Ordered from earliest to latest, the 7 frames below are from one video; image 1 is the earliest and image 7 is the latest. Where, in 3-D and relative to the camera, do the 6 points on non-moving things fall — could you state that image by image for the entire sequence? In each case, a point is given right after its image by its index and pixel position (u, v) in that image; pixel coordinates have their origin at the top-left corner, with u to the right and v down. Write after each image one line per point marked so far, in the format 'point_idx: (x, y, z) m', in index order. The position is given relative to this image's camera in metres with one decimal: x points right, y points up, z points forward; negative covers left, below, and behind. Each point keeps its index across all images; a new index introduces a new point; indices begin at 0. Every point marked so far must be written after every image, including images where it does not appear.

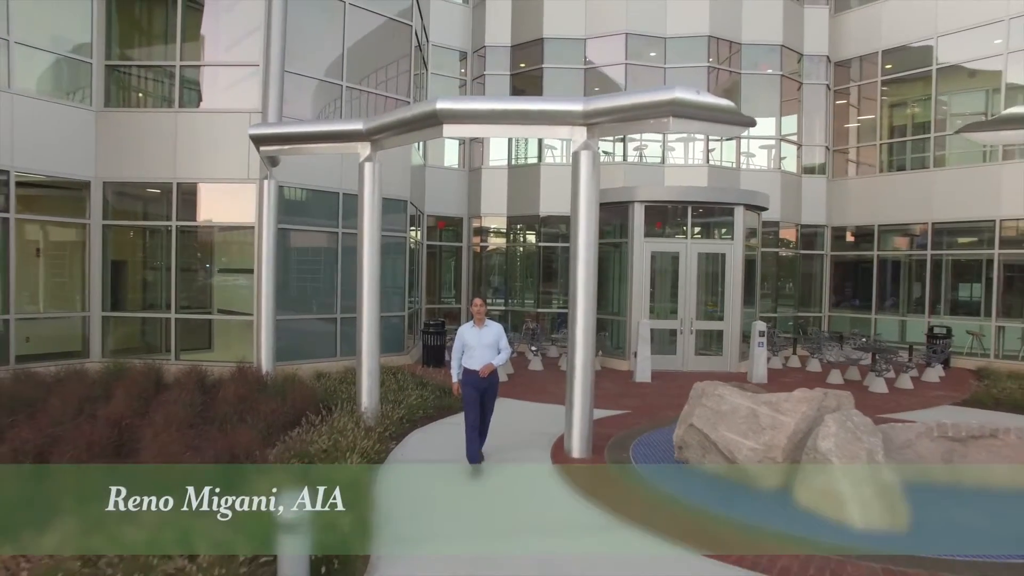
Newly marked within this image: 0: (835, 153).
0: (+11.5, +4.8, +17.7) m
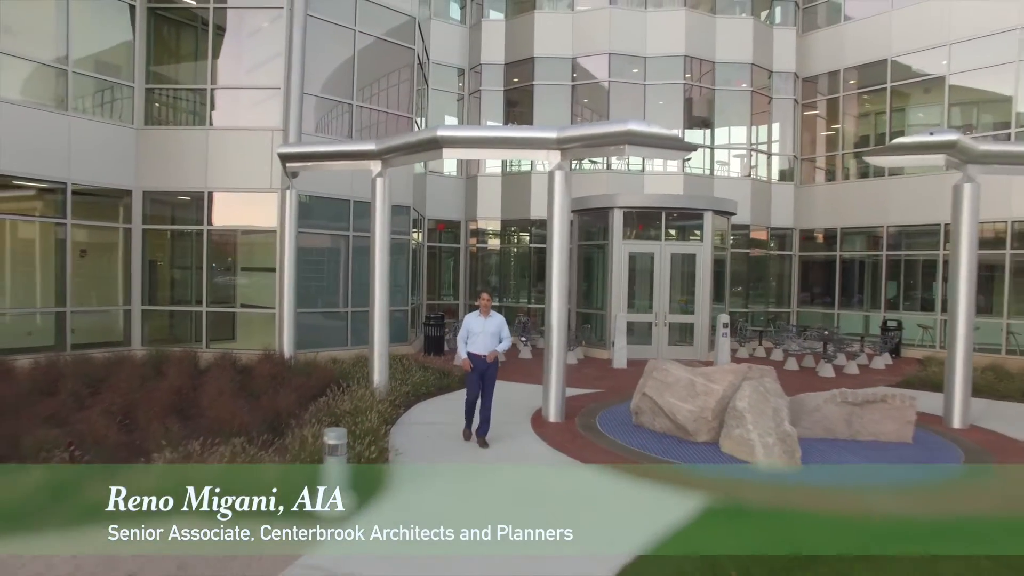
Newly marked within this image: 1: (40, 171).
0: (+11.3, +4.9, +19.3) m
1: (-11.7, +2.9, +11.9) m
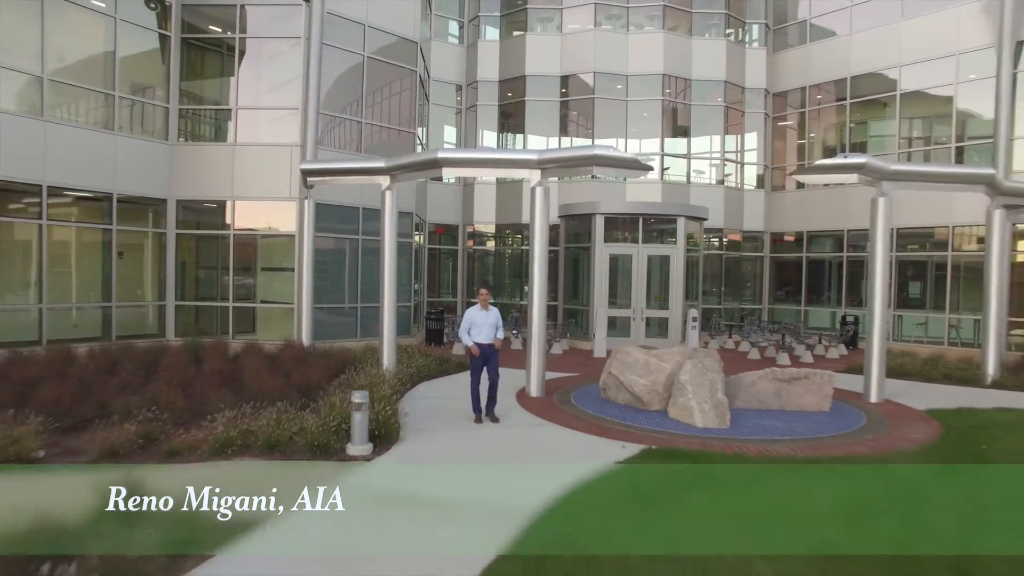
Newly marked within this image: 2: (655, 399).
0: (+11.0, +5.0, +20.9) m
1: (-11.9, +2.9, +13.6) m
2: (+2.6, -2.0, +9.1) m
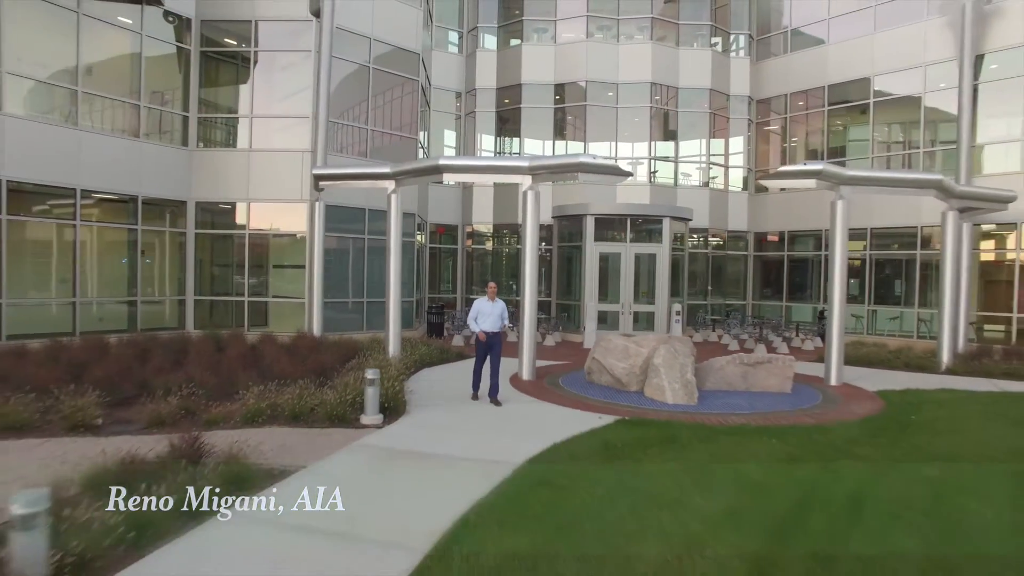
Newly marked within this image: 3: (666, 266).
0: (+10.9, +5.1, +22.0) m
1: (-12.0, +3.0, +14.7) m
2: (+2.5, -1.9, +10.2) m
3: (+5.5, +0.8, +17.8) m
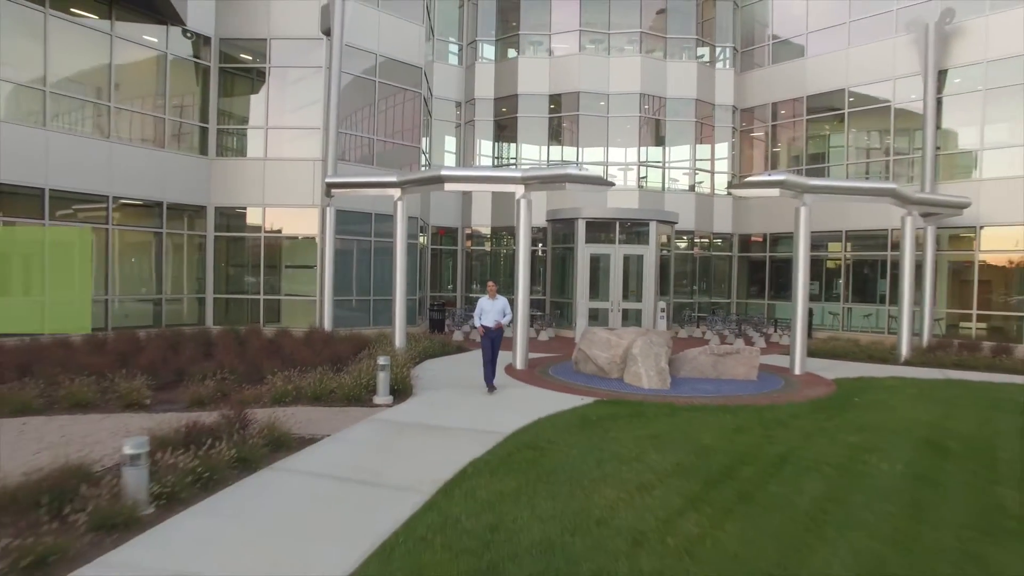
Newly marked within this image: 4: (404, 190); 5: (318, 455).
0: (+10.7, +5.1, +23.3) m
1: (-12.2, +3.1, +15.9) m
2: (+2.4, -1.8, +11.5) m
3: (+5.4, +0.8, +19.0) m
4: (-3.1, +2.8, +14.2) m
5: (-2.6, -2.3, +6.8) m
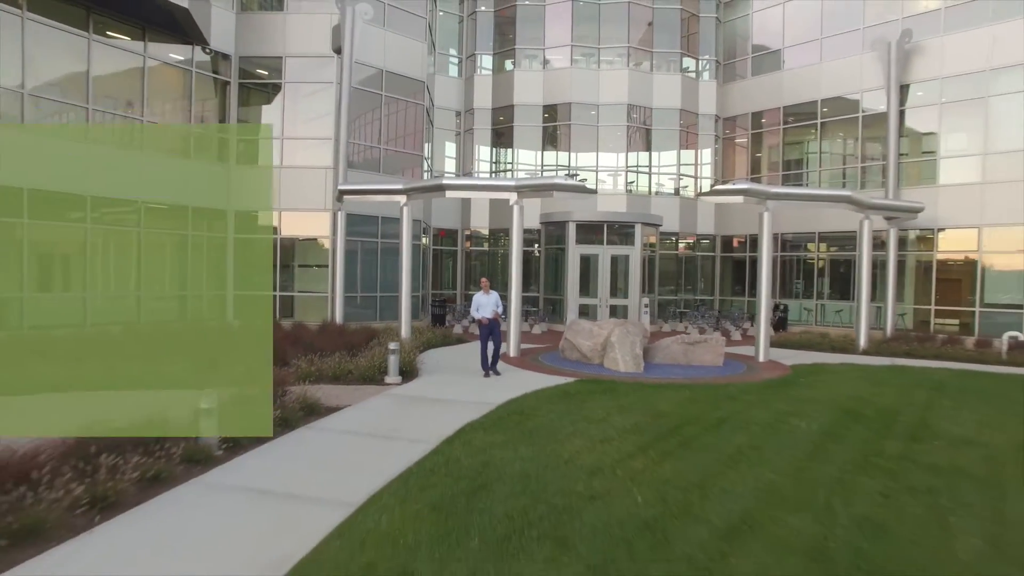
0: (+10.6, +5.2, +24.8) m
1: (-12.3, +3.2, +17.4) m
2: (+2.2, -1.7, +13.0) m
3: (+5.2, +0.9, +20.6) m
4: (-3.3, +2.9, +15.7) m
5: (-2.8, -2.2, +8.3) m
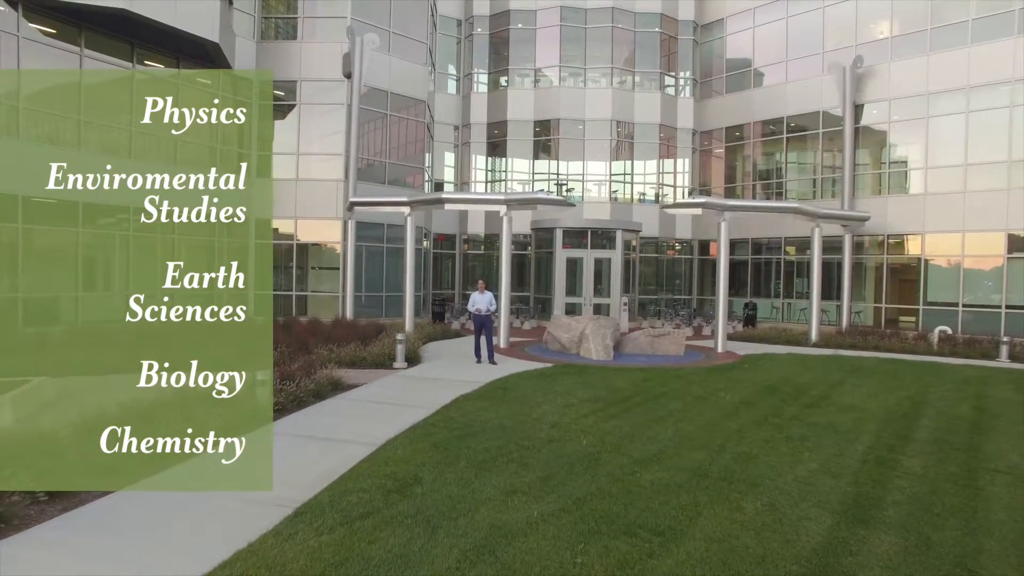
0: (+10.2, +5.2, +26.9) m
1: (-12.7, +3.2, +19.5) m
2: (+1.9, -1.7, +15.1) m
3: (+4.9, +0.9, +22.7) m
4: (-3.6, +2.9, +17.9) m
5: (-3.1, -2.2, +10.4) m
